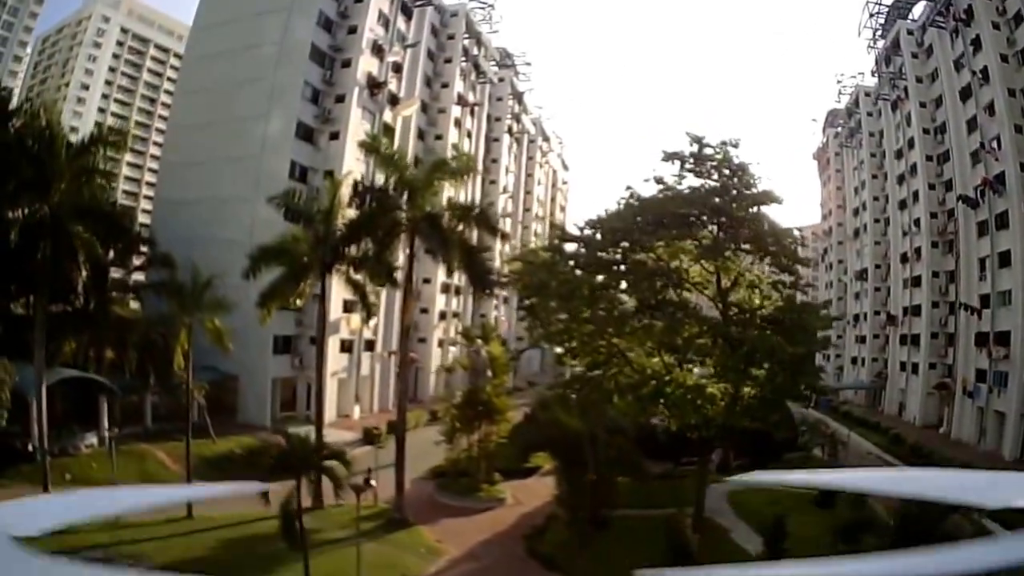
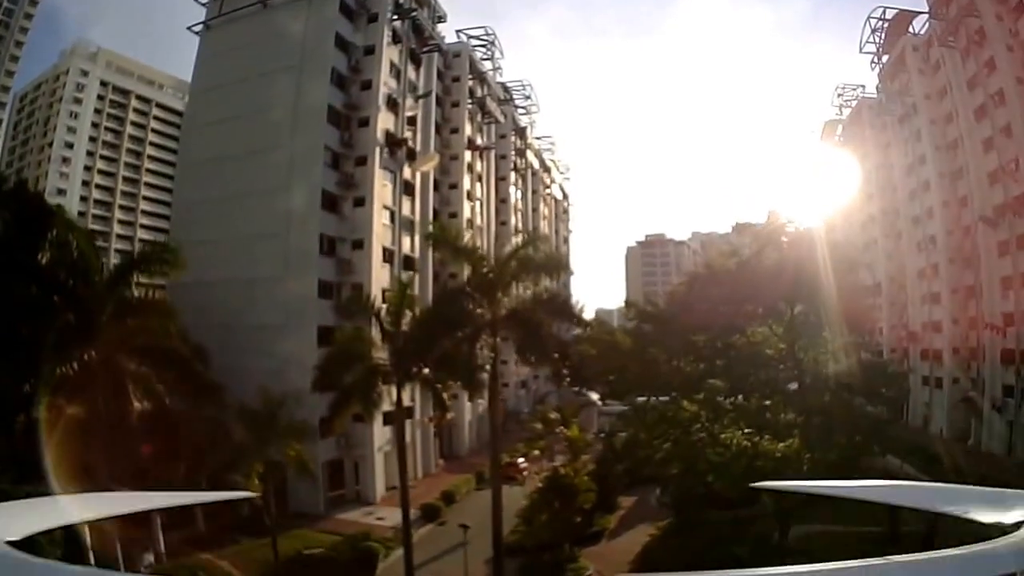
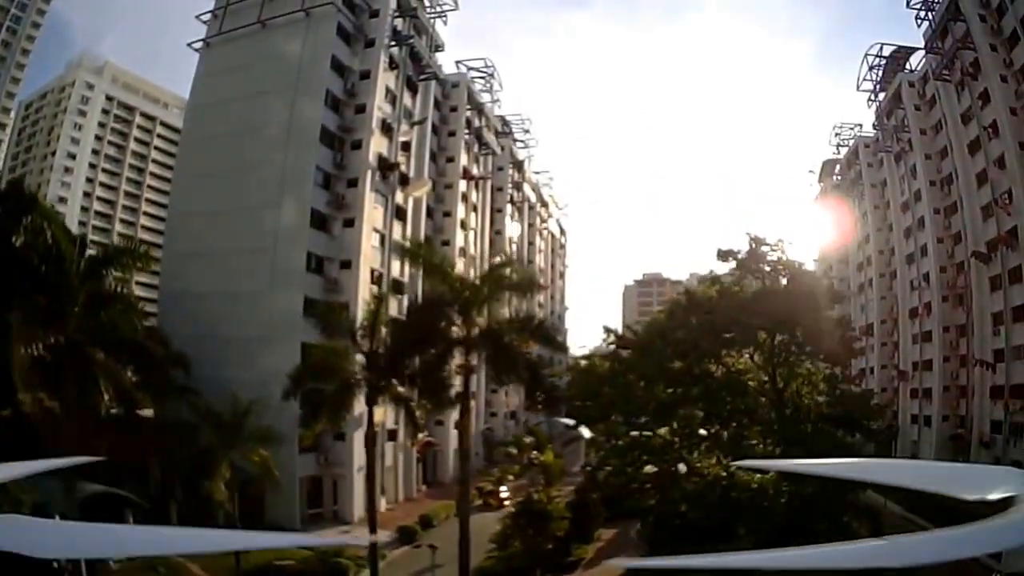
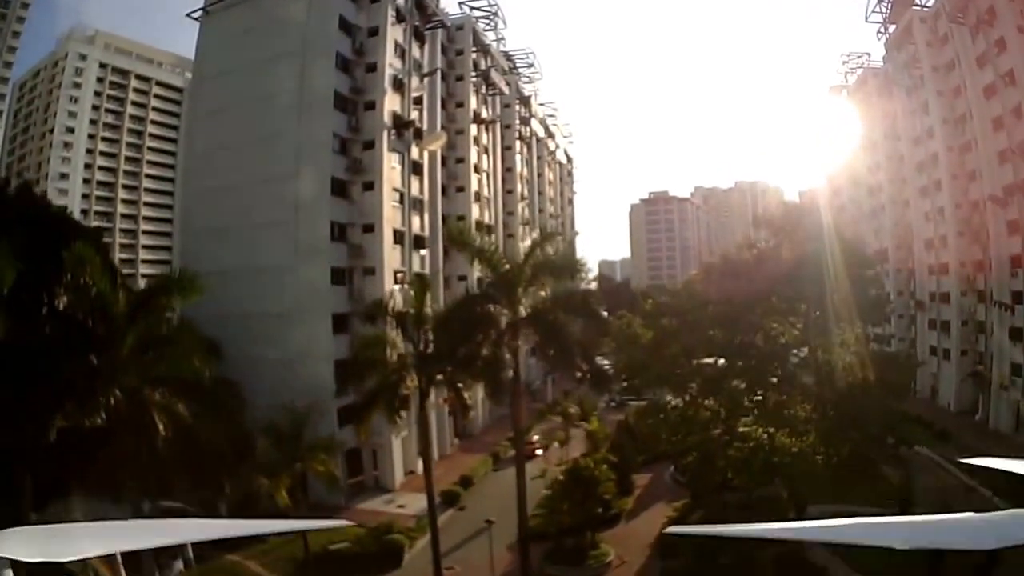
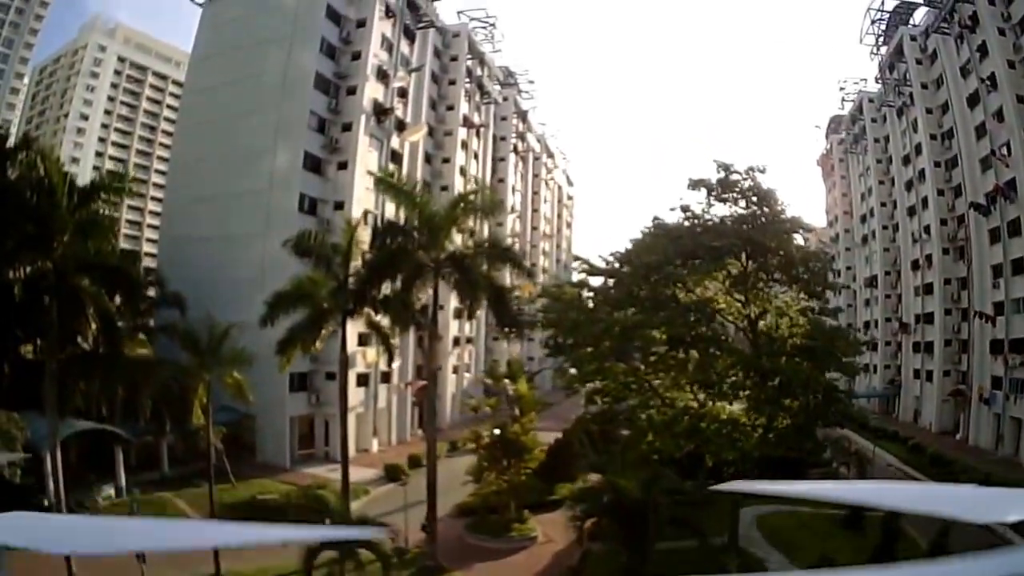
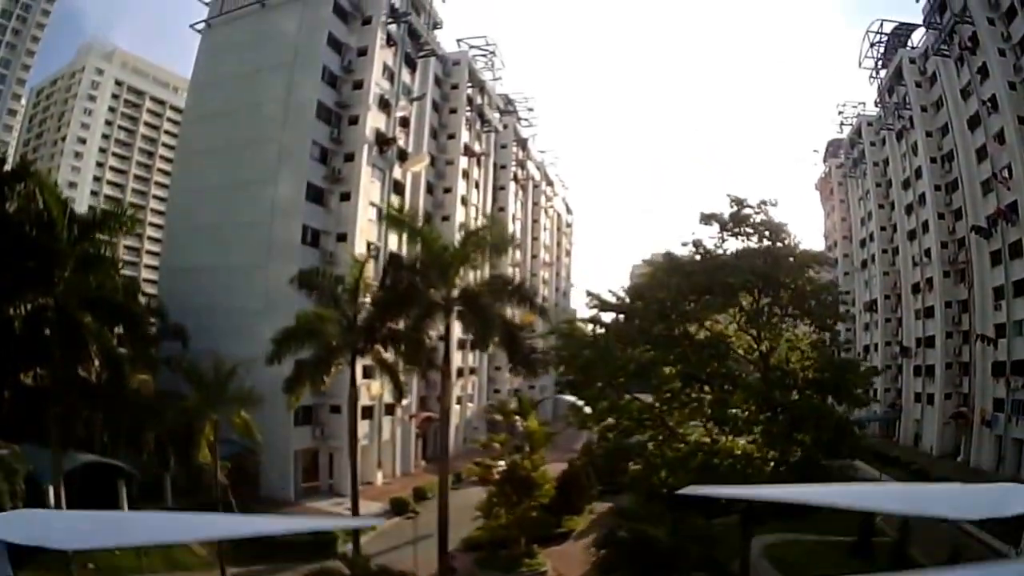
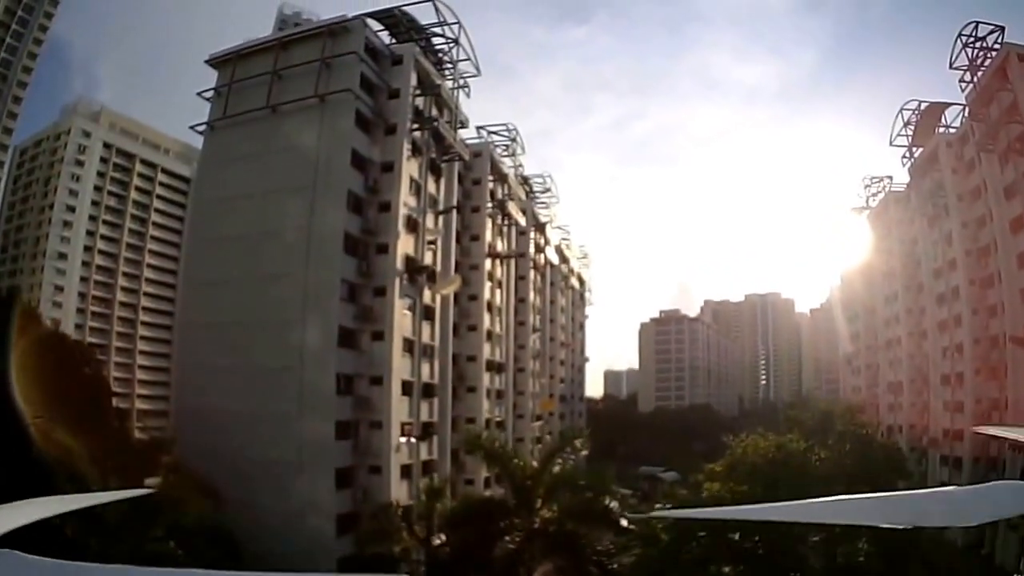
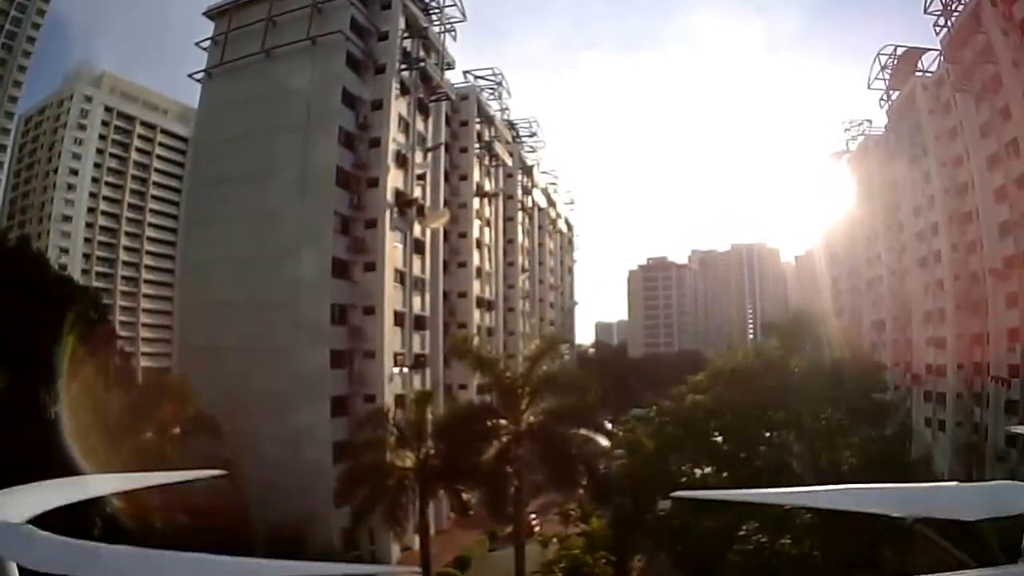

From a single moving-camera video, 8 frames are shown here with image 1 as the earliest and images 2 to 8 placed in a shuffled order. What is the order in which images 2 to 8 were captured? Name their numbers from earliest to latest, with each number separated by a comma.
5, 6, 3, 2, 4, 8, 7
